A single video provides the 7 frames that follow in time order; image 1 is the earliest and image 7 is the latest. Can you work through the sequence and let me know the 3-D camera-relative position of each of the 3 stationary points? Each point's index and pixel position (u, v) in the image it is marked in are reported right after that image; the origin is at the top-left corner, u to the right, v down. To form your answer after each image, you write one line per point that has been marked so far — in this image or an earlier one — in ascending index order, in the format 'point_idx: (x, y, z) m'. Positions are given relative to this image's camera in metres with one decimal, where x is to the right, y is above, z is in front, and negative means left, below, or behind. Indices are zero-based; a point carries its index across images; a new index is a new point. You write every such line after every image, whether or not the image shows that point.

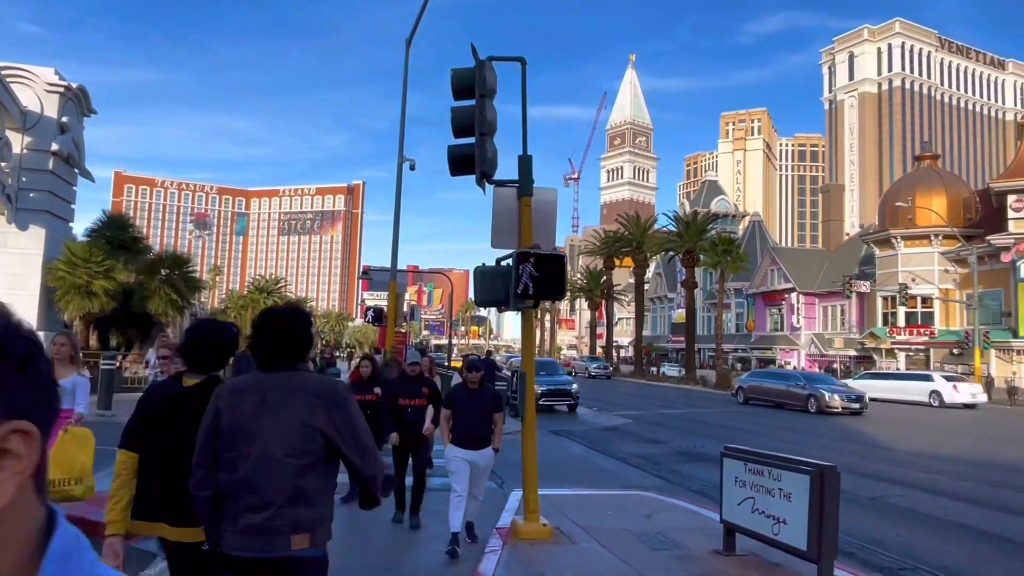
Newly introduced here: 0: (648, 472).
0: (+2.4, -3.3, +13.0) m
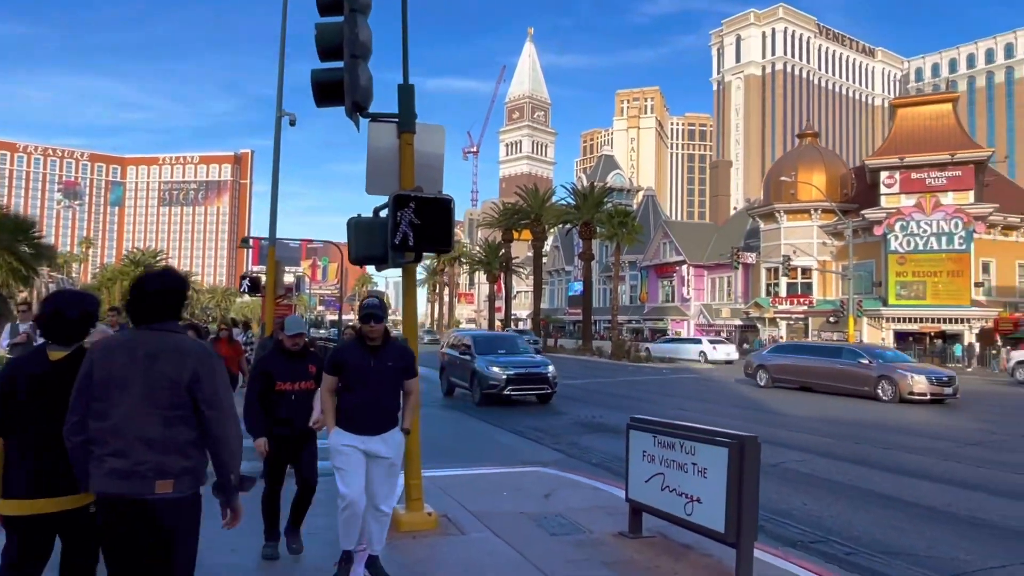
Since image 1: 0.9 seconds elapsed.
0: (+0.6, -2.7, +12.3) m
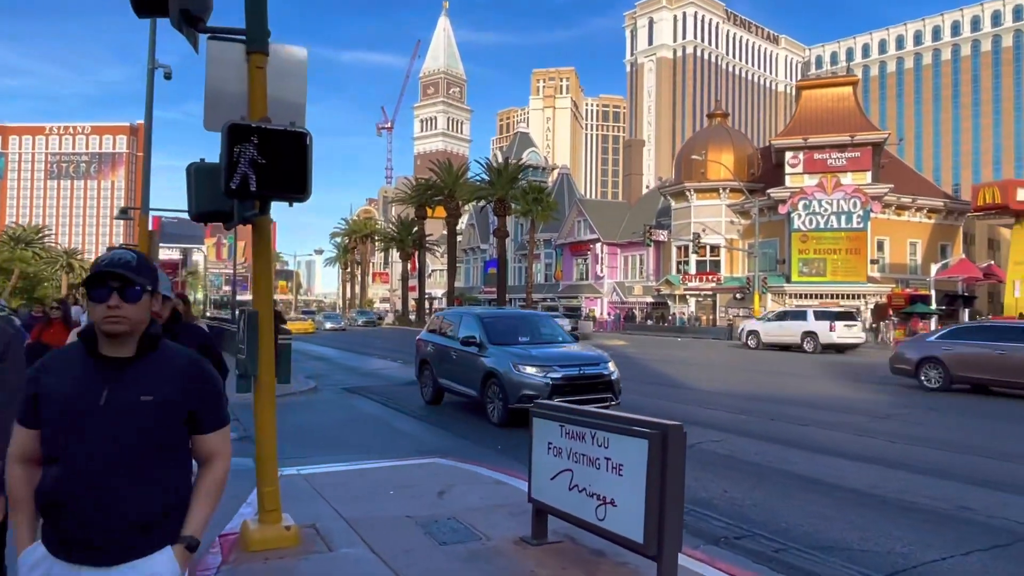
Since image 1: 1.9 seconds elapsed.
0: (-1.0, -2.2, +11.2) m
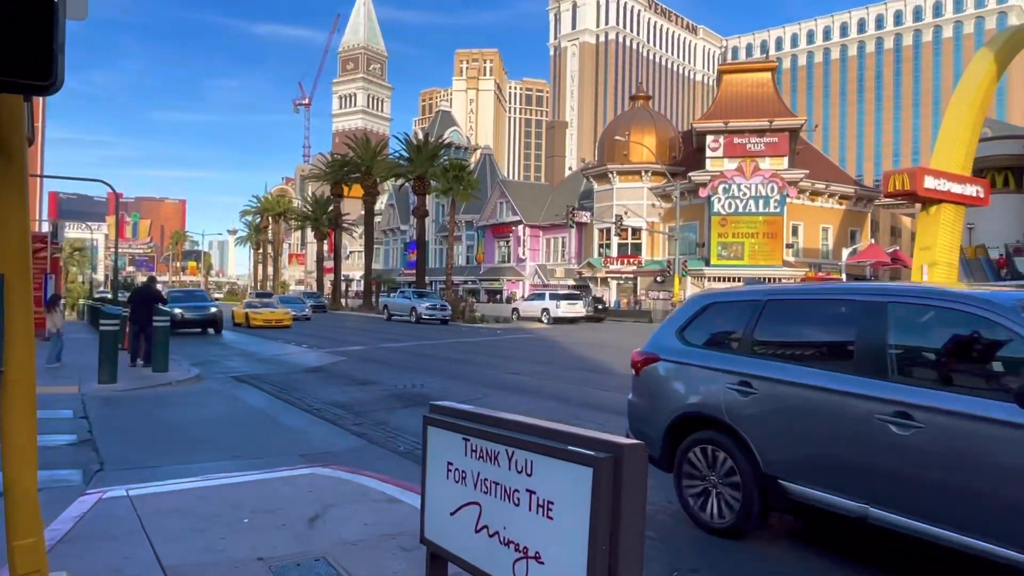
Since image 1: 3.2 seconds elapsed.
0: (-2.2, -1.9, +9.6) m
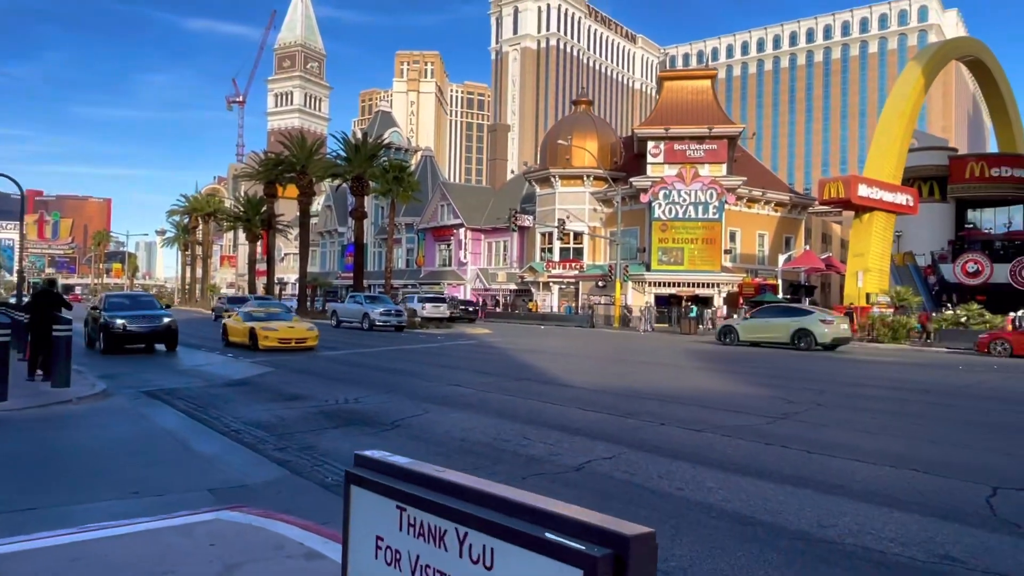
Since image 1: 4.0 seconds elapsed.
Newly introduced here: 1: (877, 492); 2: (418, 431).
0: (-2.9, -1.9, +8.6) m
1: (+3.3, -1.9, +6.6) m
2: (-1.3, -1.9, +9.7) m
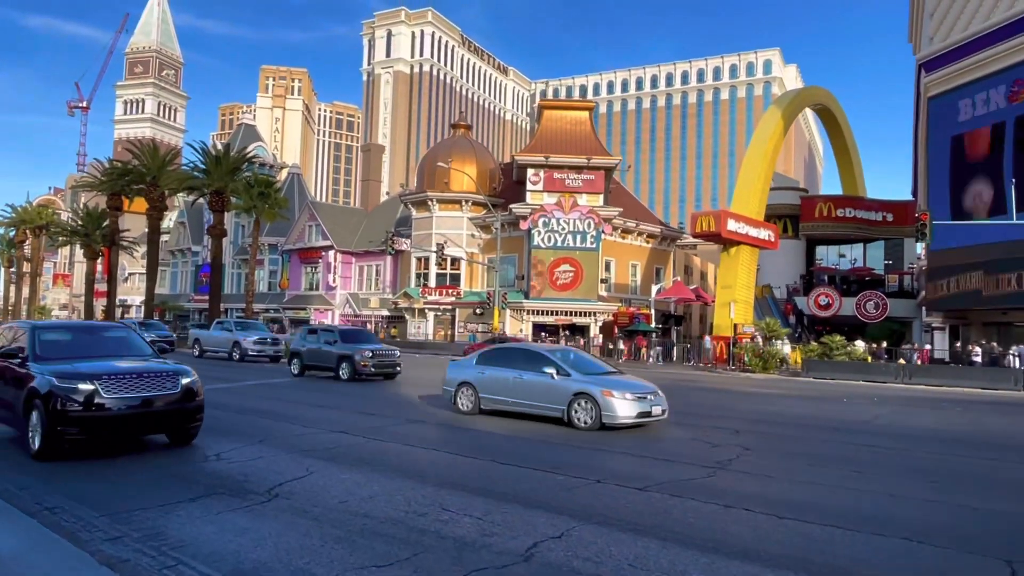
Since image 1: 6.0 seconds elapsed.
0: (-3.6, -2.2, +6.2) m
1: (+2.9, -2.2, +5.4) m
2: (-2.2, -2.3, +7.6) m
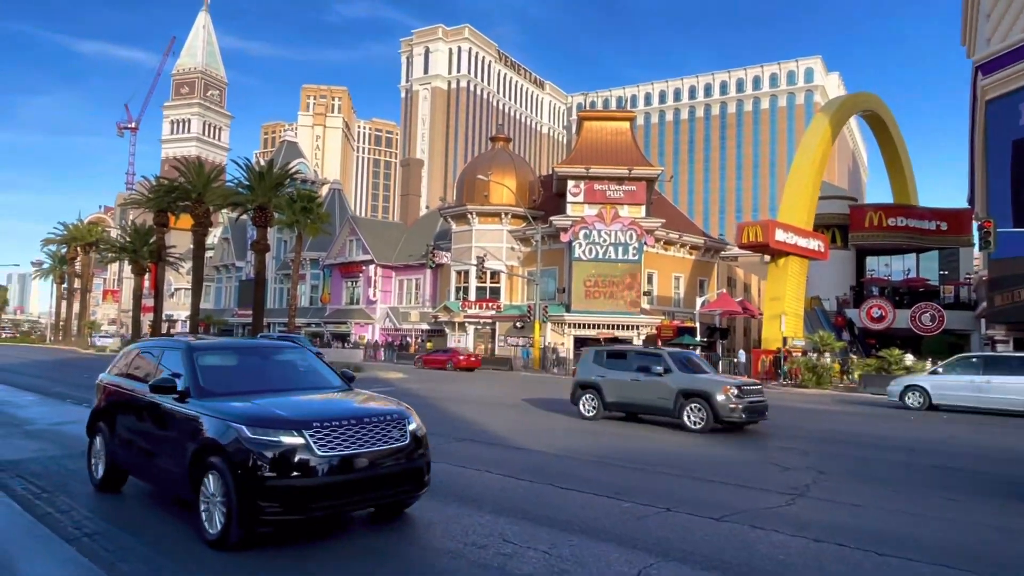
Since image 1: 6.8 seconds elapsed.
0: (-3.0, -2.3, +5.7) m
1: (+3.4, -2.2, +4.6) m
2: (-1.5, -2.4, +7.1) m
